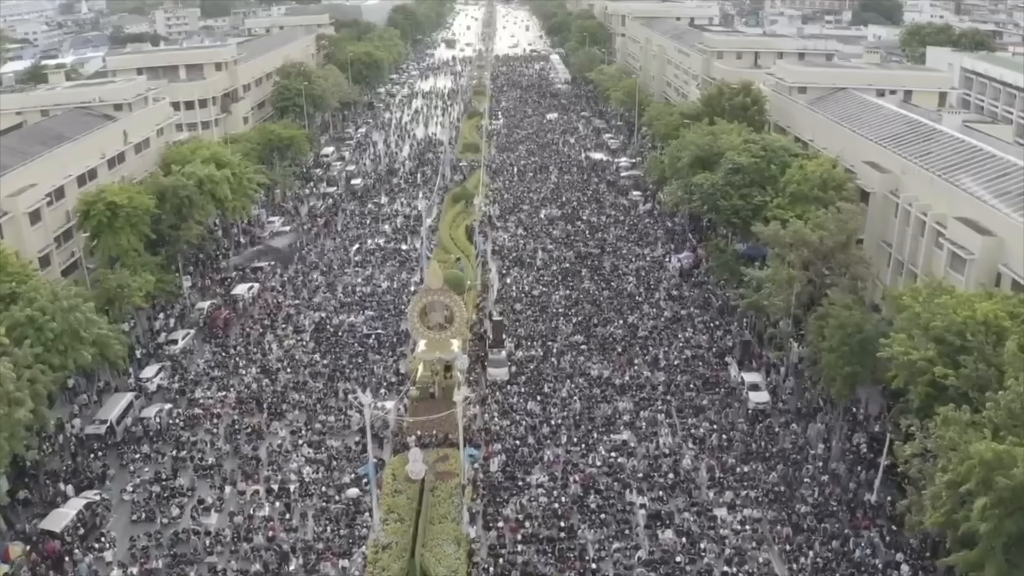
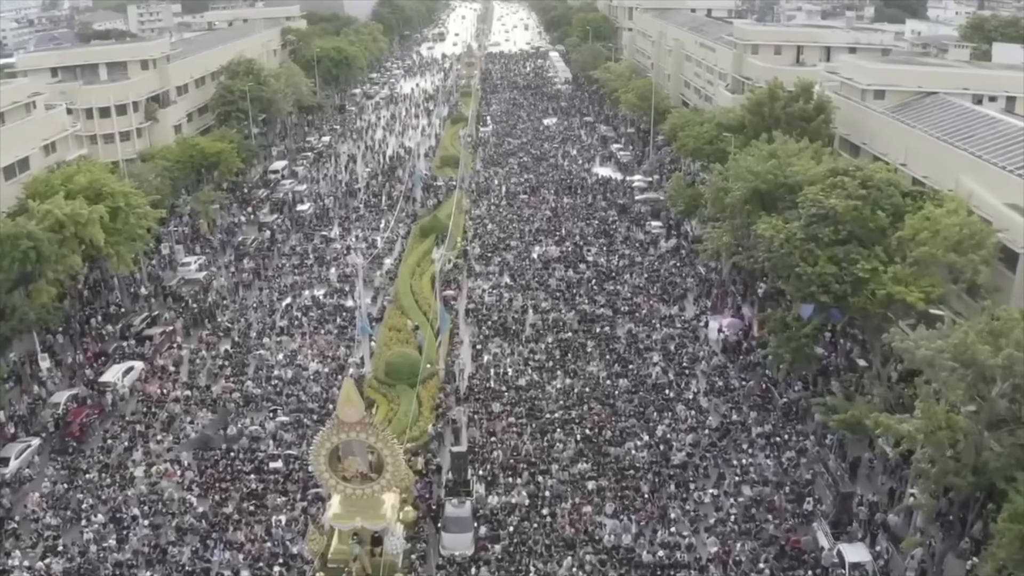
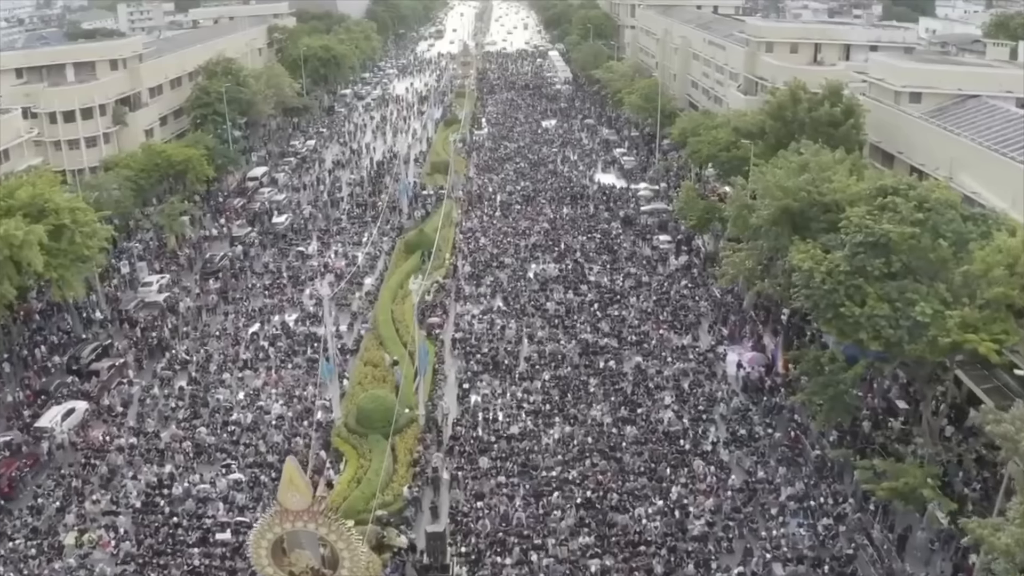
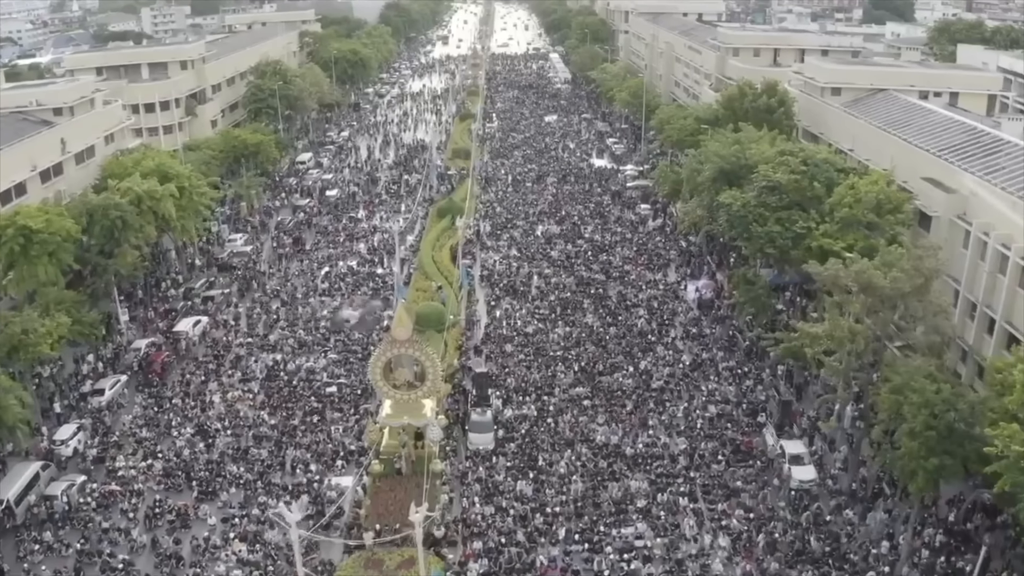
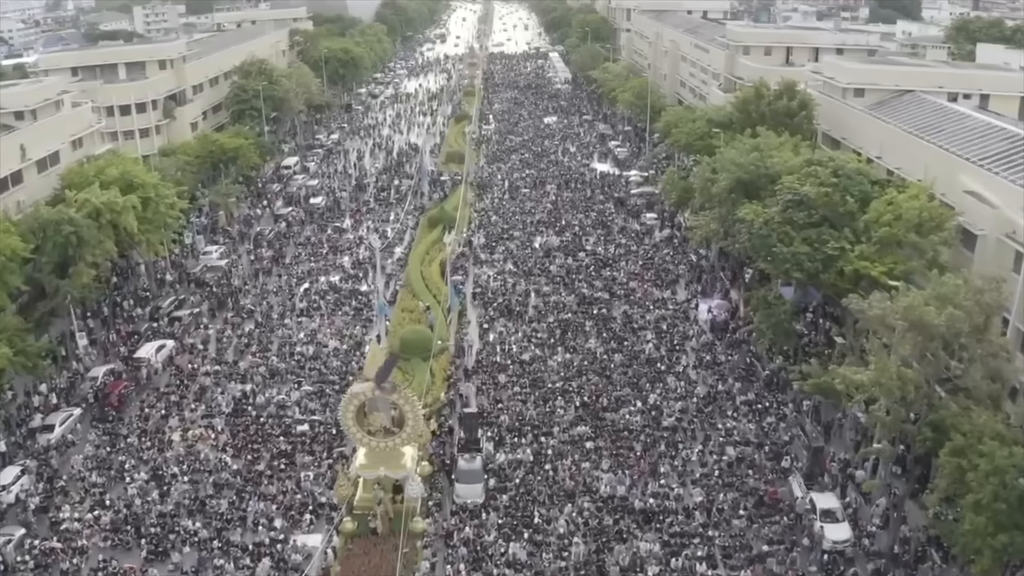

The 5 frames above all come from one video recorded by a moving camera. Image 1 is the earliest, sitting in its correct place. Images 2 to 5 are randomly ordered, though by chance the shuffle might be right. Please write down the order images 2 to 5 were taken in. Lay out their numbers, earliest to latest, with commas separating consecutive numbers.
4, 5, 2, 3
